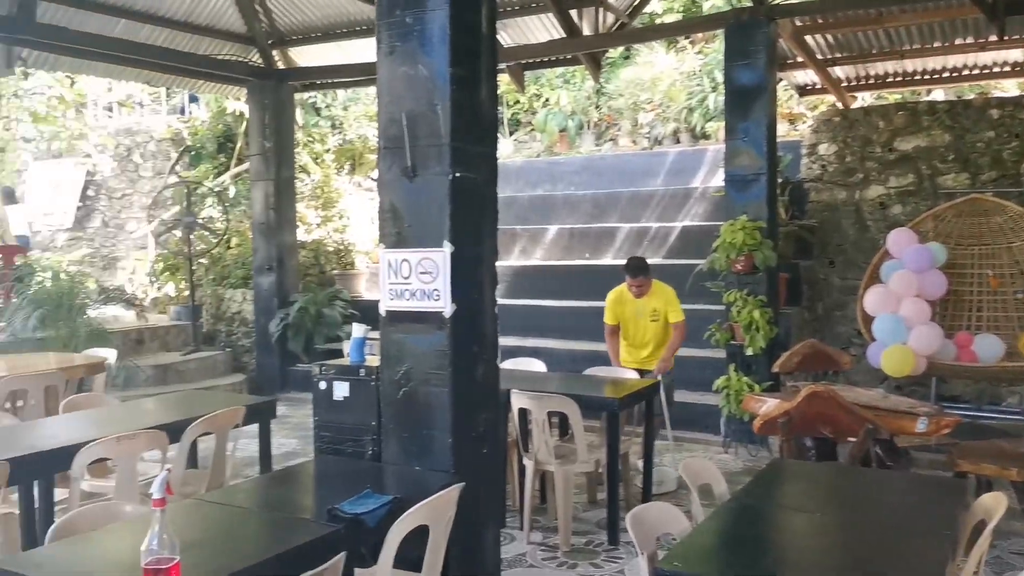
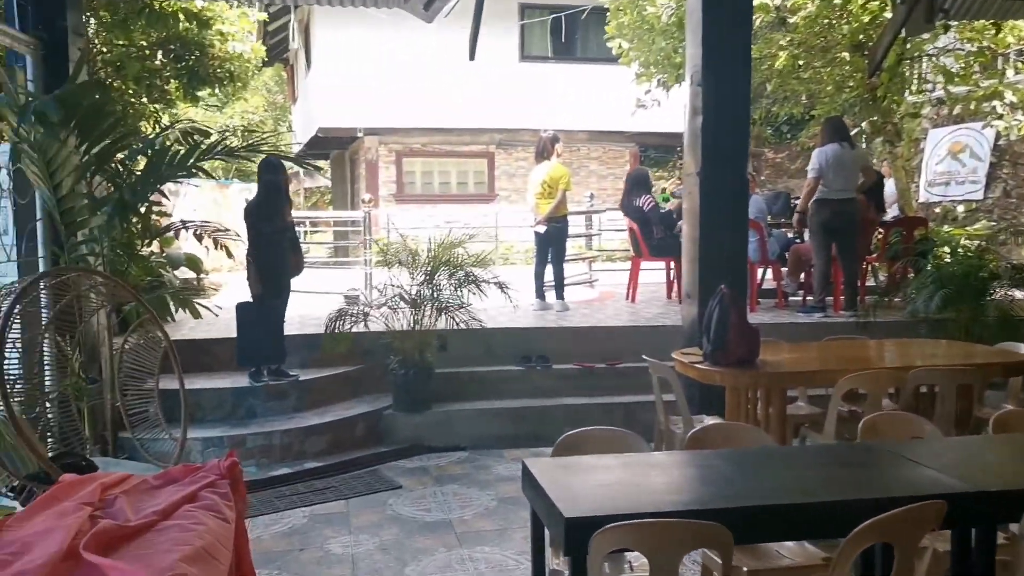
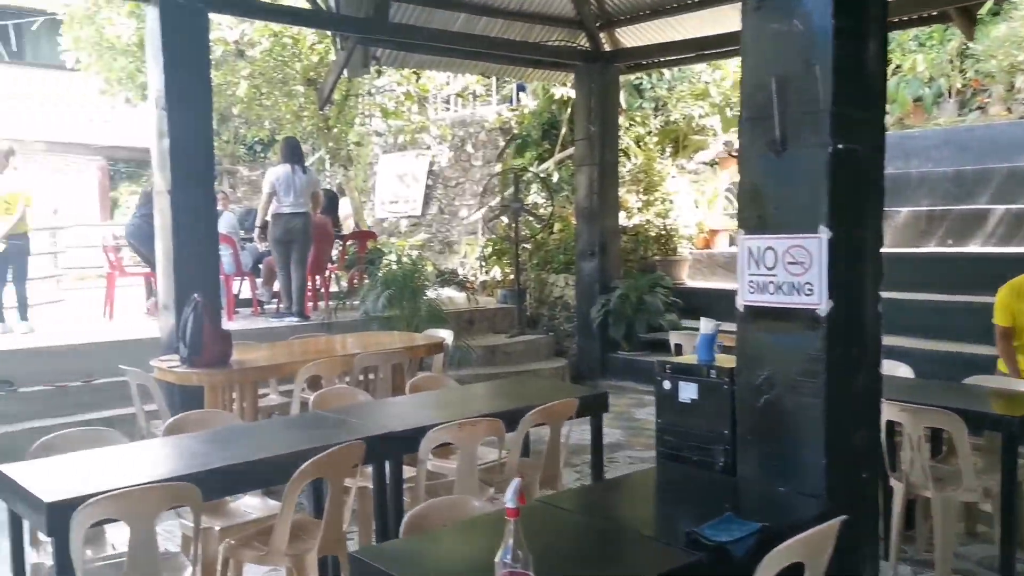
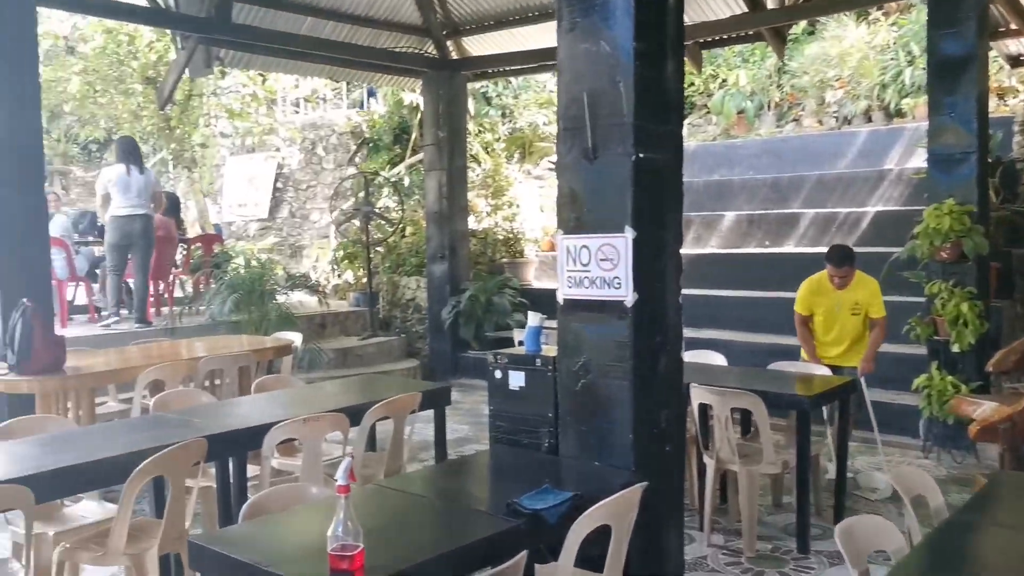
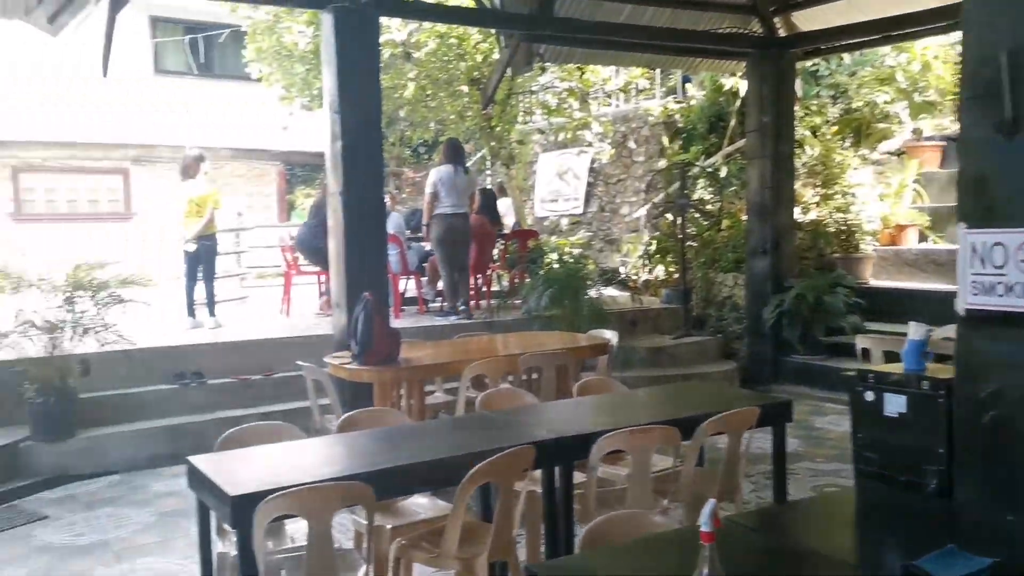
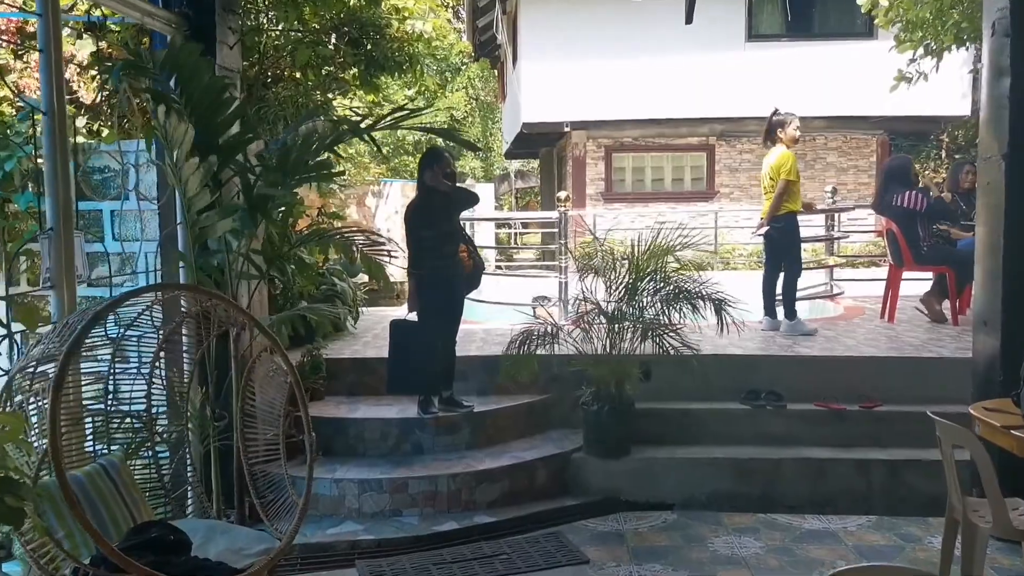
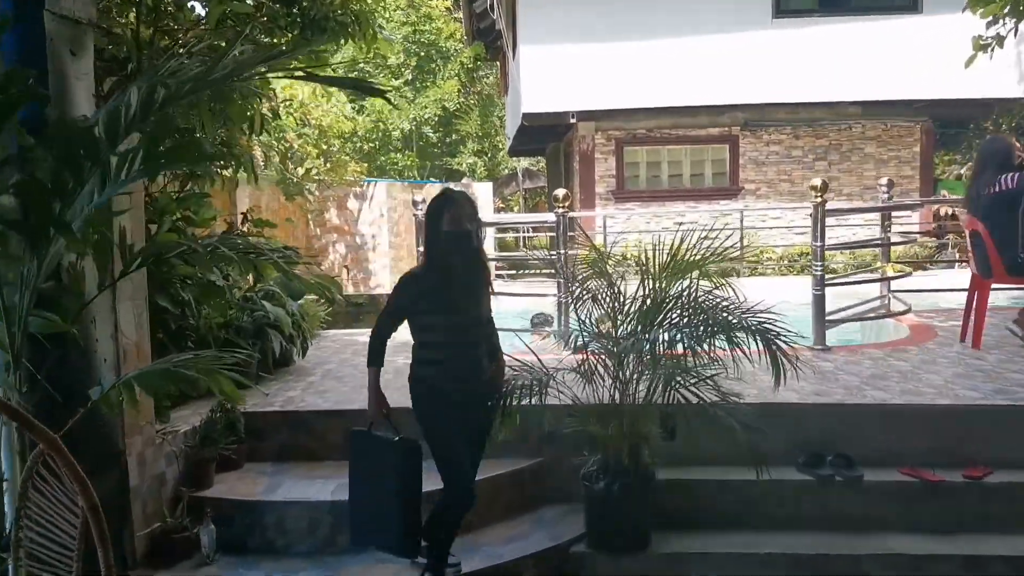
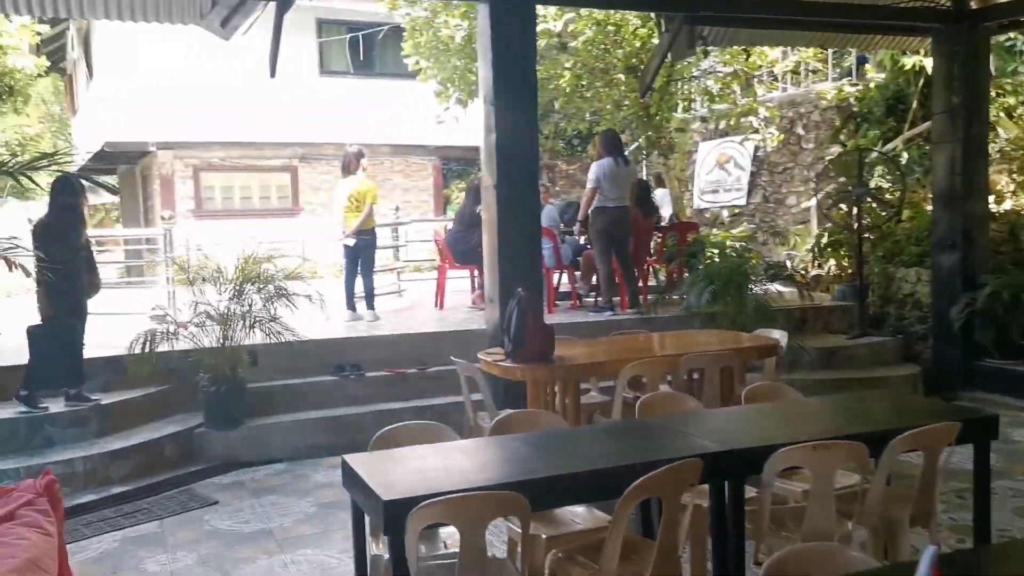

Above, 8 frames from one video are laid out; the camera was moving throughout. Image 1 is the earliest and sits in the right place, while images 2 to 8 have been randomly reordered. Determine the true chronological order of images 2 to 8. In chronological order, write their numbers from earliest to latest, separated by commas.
4, 3, 5, 8, 2, 6, 7
